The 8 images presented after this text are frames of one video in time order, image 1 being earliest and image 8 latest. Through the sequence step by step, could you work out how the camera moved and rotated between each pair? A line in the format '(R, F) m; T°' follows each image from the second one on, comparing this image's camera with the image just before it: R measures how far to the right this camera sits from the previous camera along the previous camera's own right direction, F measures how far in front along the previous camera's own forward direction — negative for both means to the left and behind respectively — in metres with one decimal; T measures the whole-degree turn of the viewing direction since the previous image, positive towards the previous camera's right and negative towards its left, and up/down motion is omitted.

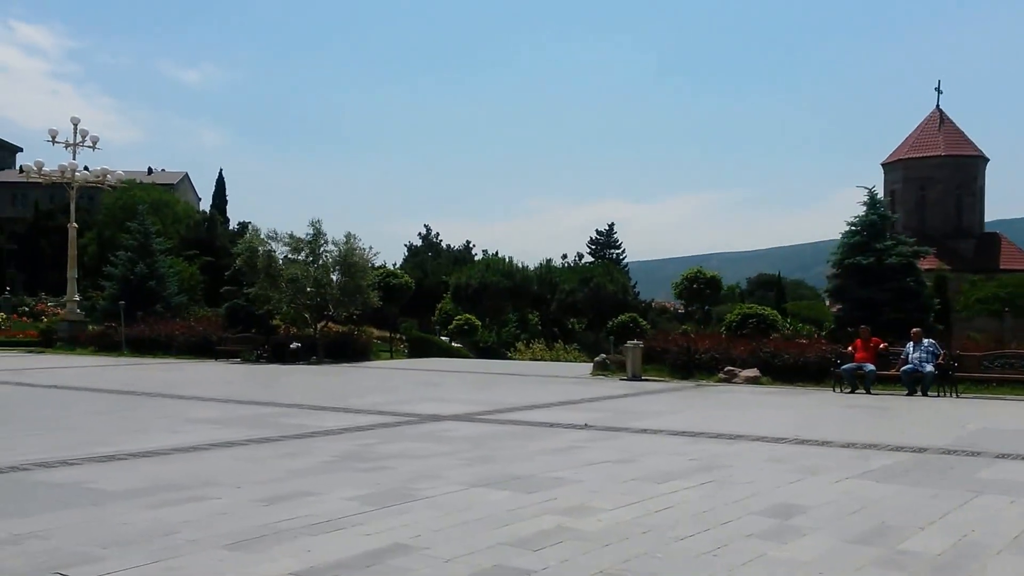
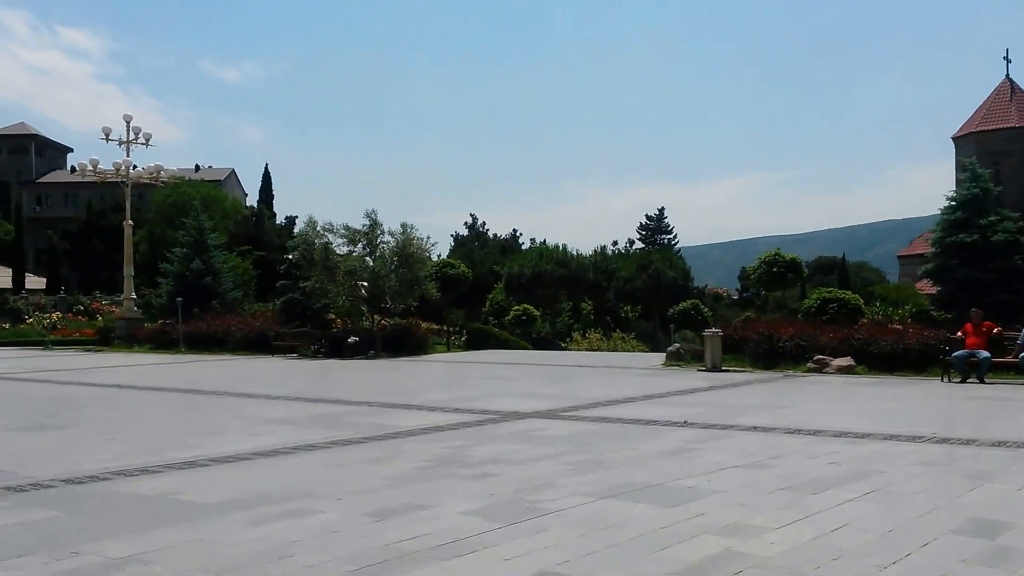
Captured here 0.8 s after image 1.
(-0.5, +0.9) m; -2°
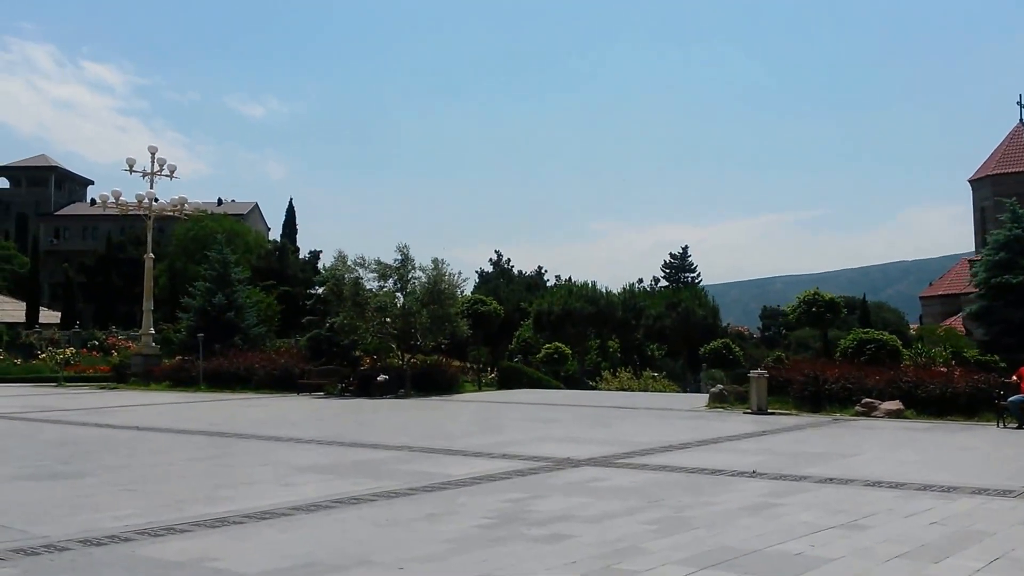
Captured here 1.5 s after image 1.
(-0.4, +0.6) m; -1°
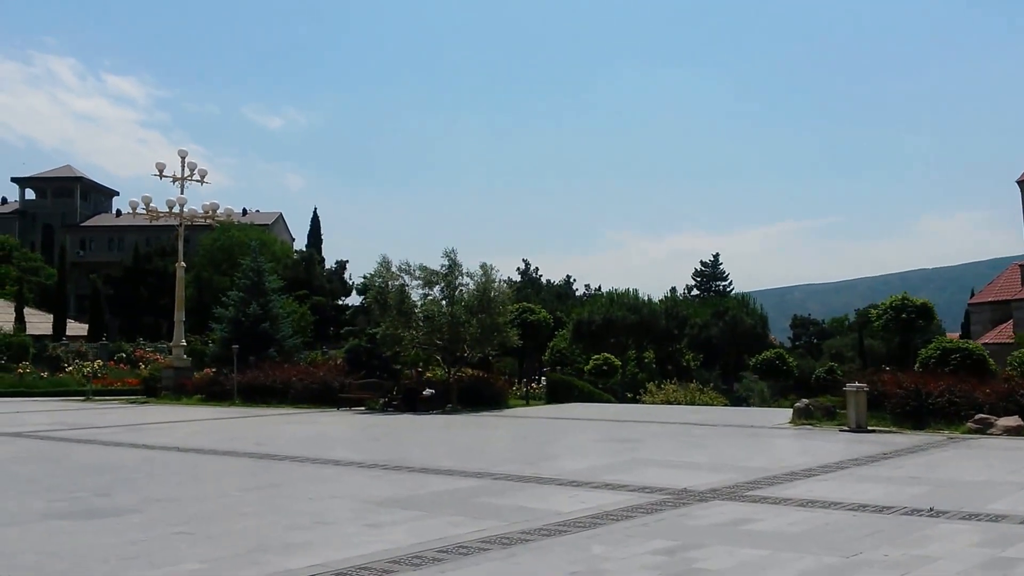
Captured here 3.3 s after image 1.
(-0.9, +1.7) m; -1°
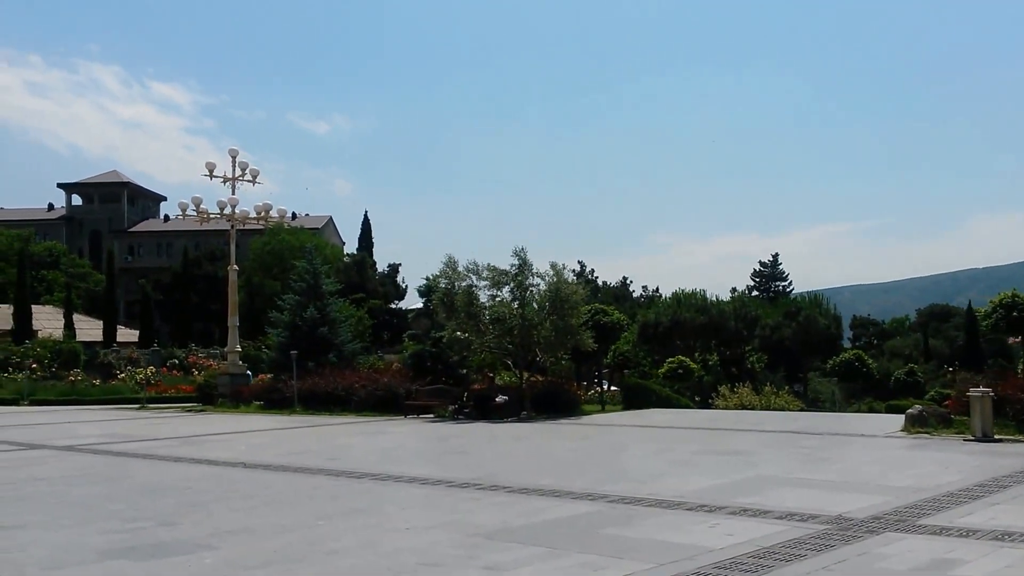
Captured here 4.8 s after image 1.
(-0.6, +1.3) m; -3°
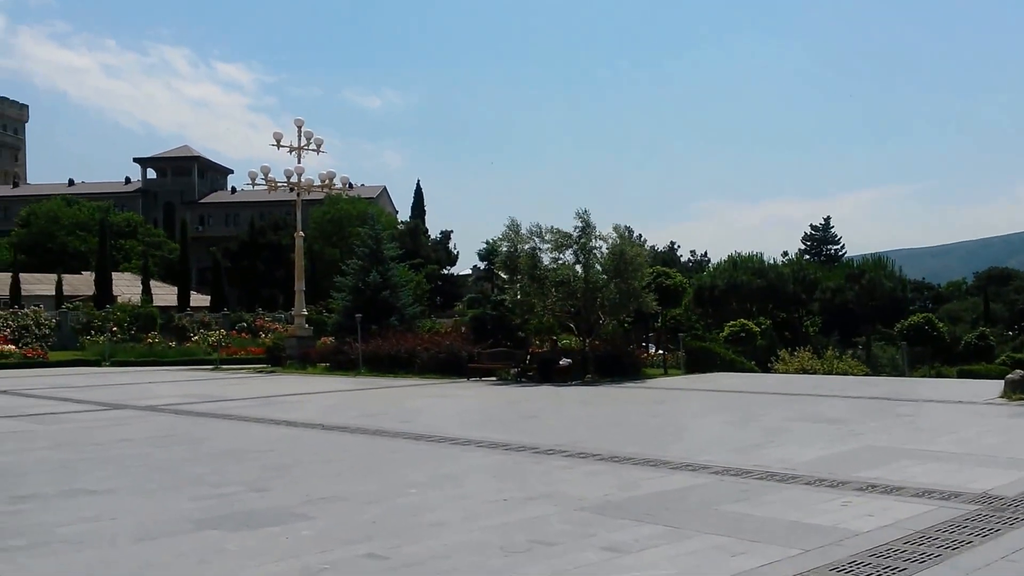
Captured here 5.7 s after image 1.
(-0.5, +0.8) m; -2°
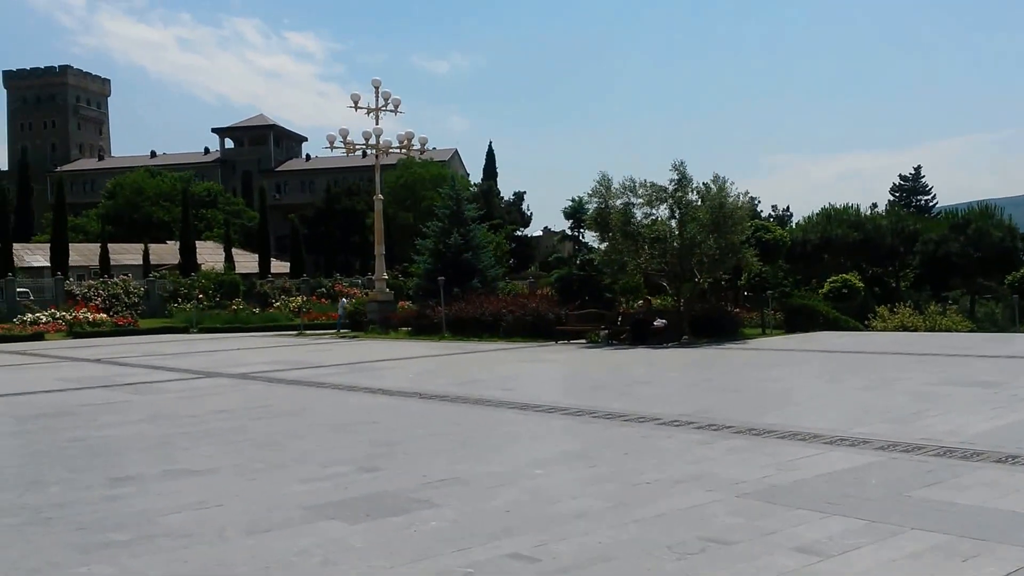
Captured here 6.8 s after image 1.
(-0.5, +1.0) m; -4°
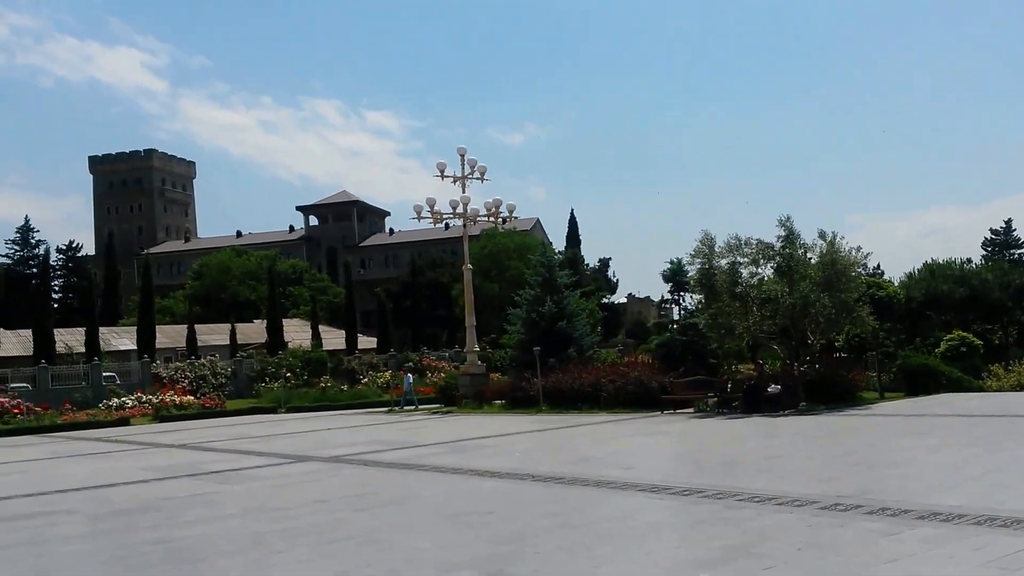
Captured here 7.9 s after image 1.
(-0.4, +1.0) m; -5°
